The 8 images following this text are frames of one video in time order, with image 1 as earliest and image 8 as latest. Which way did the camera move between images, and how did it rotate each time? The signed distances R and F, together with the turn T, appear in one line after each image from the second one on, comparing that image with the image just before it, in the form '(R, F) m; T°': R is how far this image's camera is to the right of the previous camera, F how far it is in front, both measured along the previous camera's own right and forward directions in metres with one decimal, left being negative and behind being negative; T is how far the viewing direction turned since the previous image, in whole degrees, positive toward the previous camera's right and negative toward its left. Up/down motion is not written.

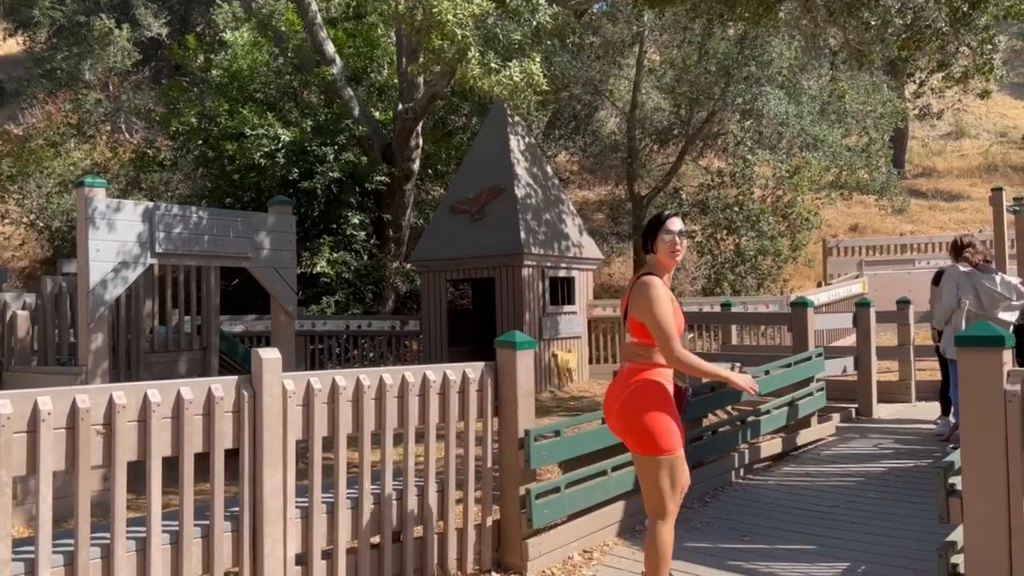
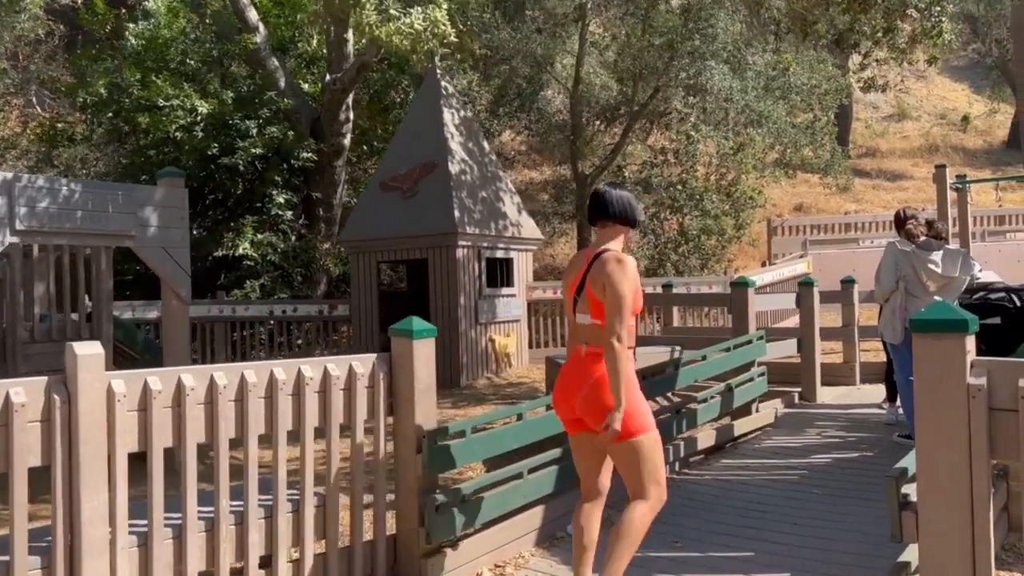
(+0.3, +0.7) m; +3°
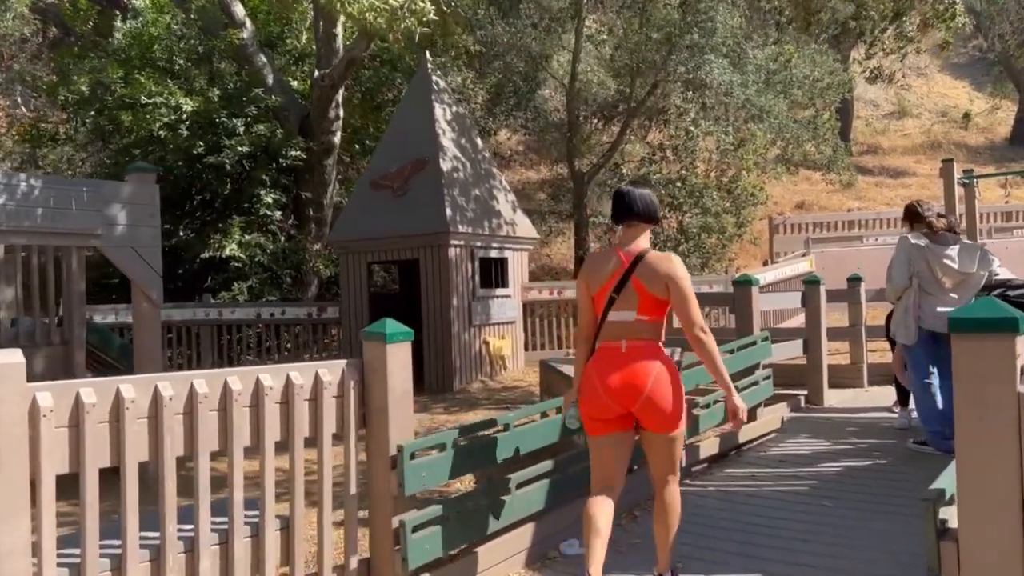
(+0.1, +0.4) m; 0°
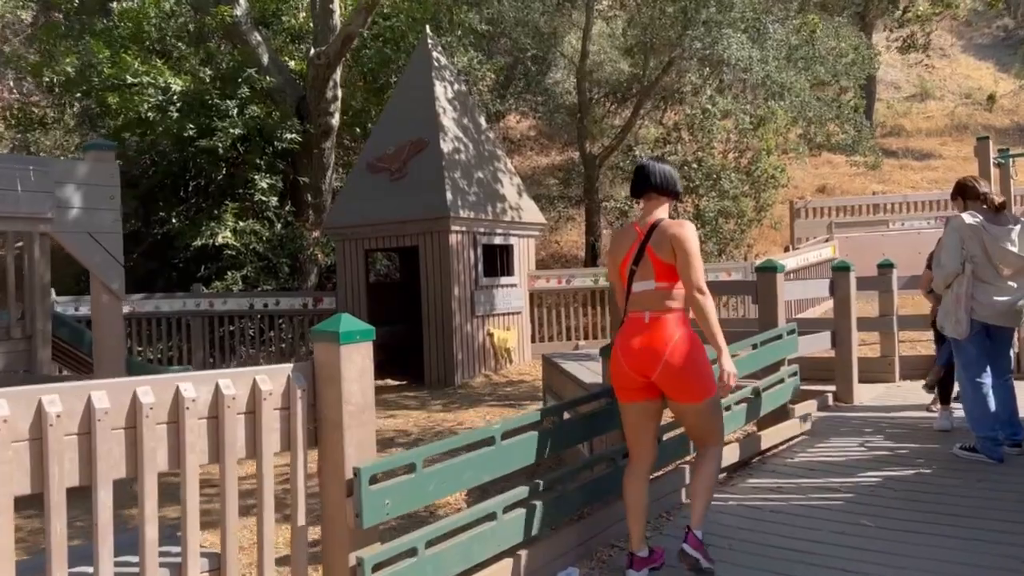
(+0.1, +0.7) m; -1°
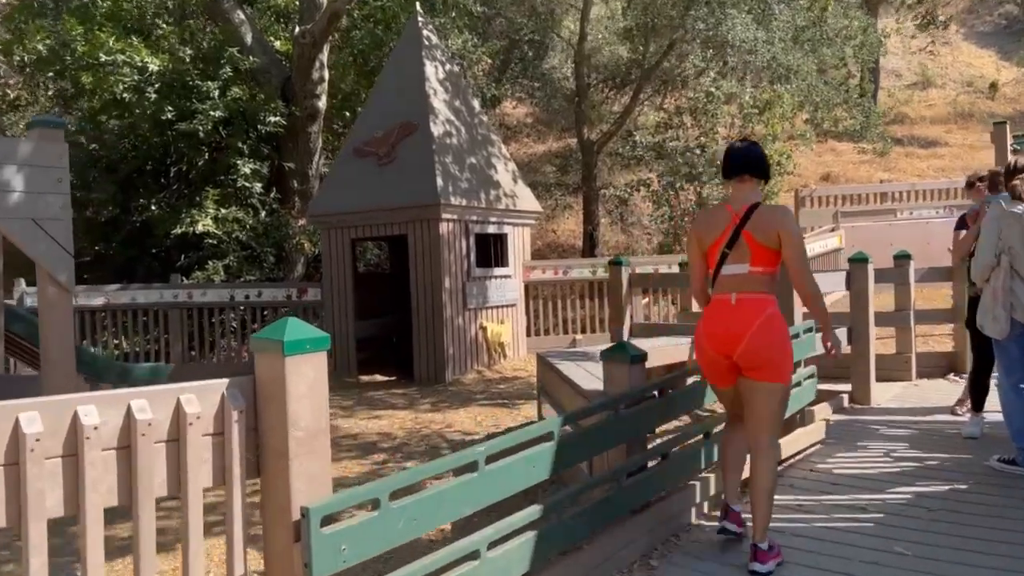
(0.0, +0.6) m; 0°
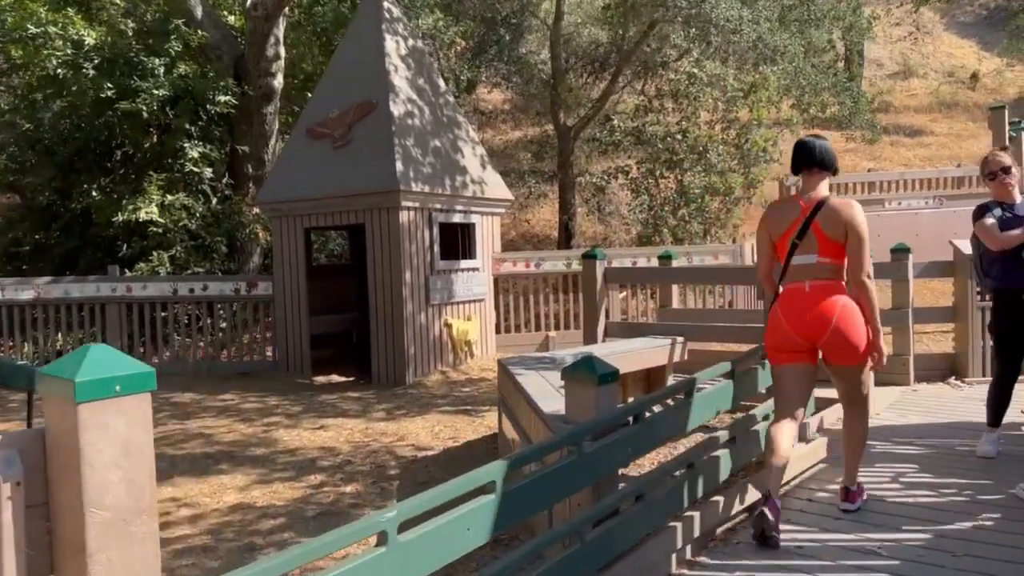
(+0.2, +0.8) m; +1°
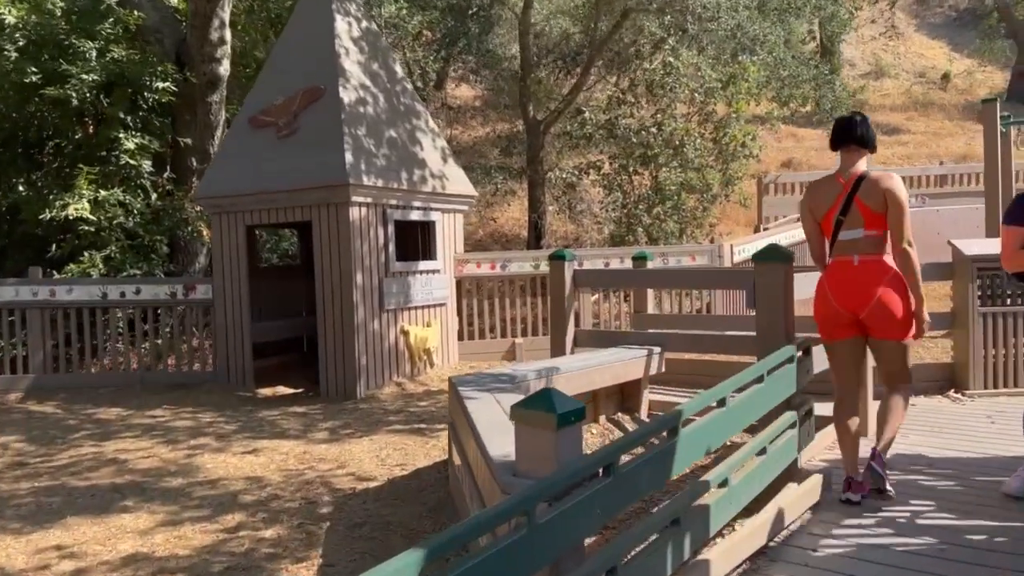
(+0.1, +0.8) m; +2°
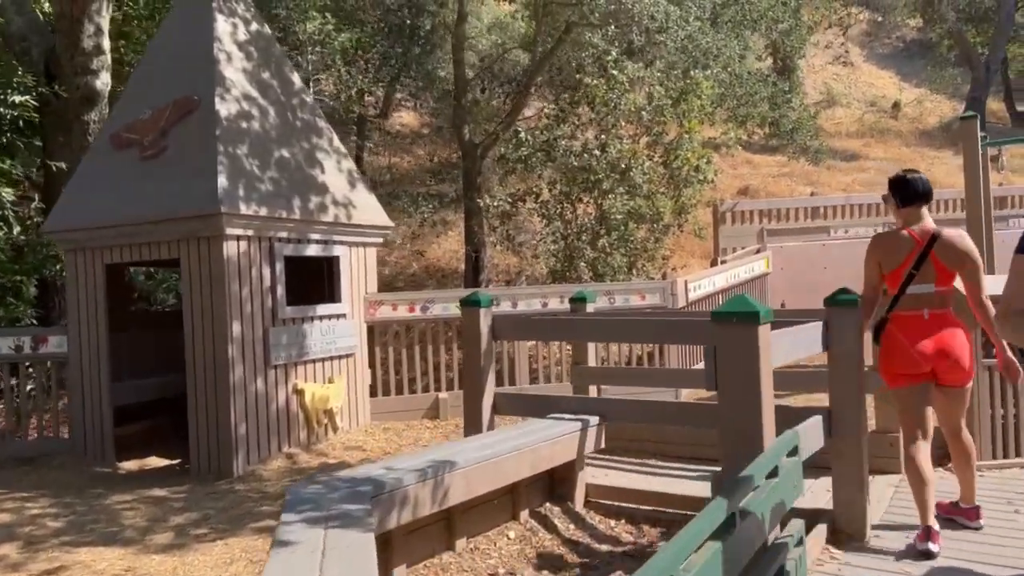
(+0.4, +1.5) m; +3°
